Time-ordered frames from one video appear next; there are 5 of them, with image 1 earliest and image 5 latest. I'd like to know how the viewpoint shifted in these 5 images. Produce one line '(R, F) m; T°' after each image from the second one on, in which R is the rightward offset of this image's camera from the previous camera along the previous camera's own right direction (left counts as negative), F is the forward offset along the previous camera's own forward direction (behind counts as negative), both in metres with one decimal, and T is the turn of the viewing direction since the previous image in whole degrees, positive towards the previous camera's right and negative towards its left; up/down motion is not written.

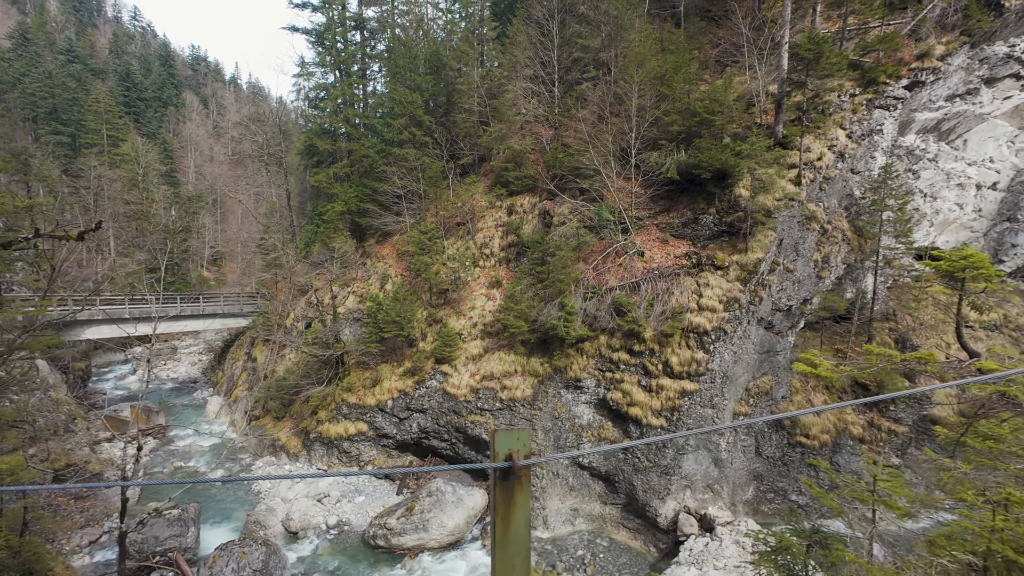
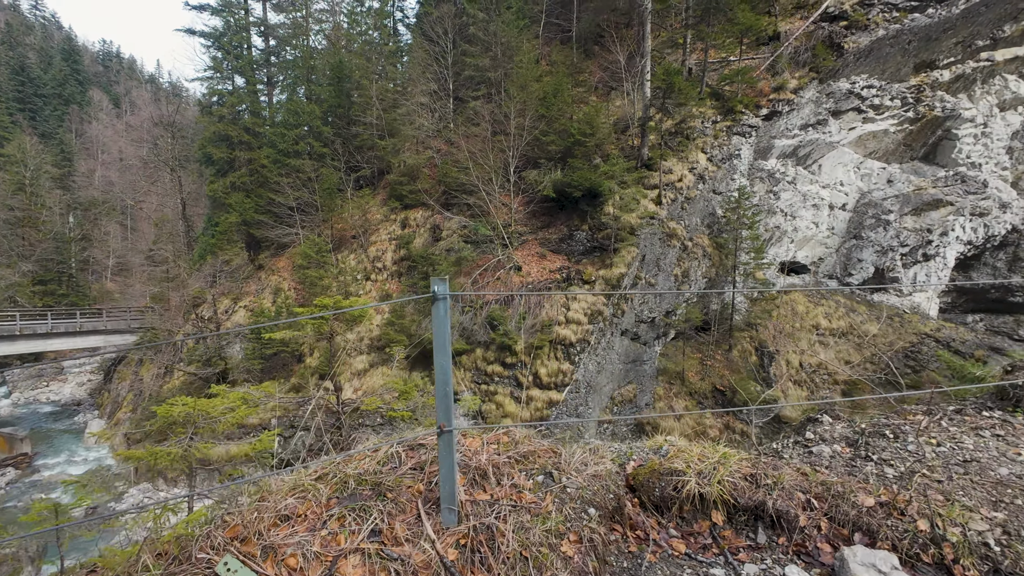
(+1.3, -0.2) m; +6°
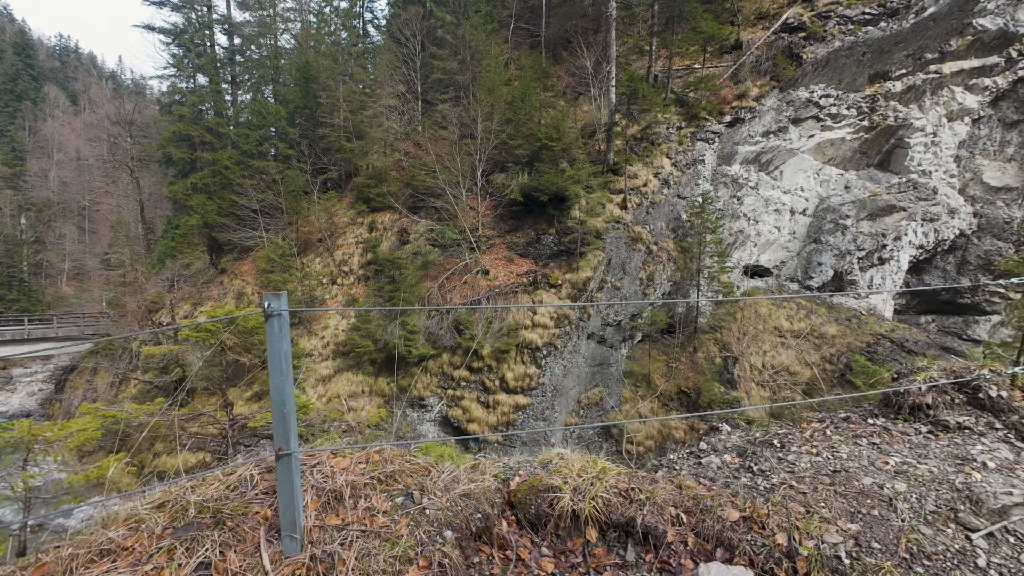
(+0.2, 0.0) m; +3°
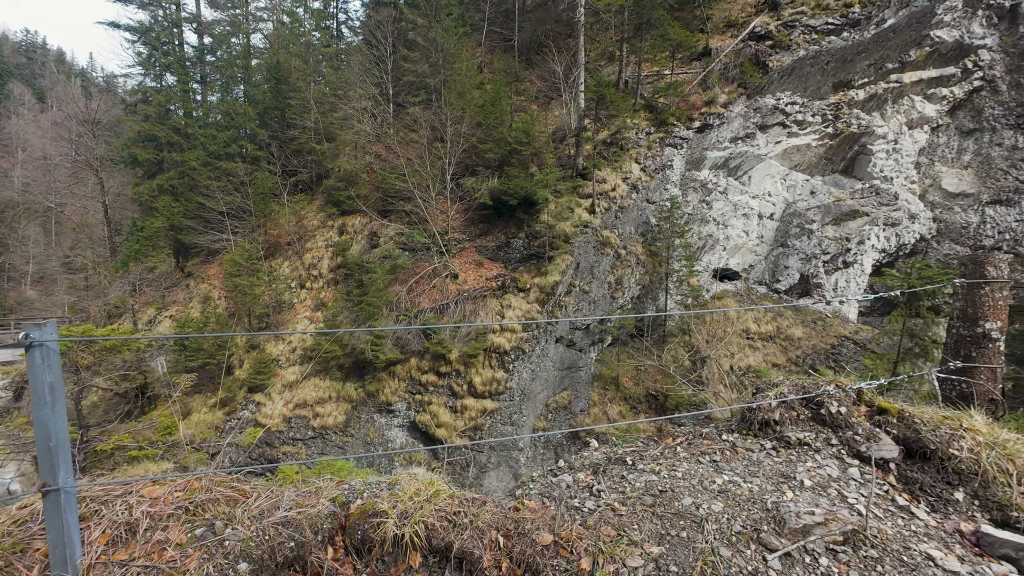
(+0.3, 0.0) m; +2°
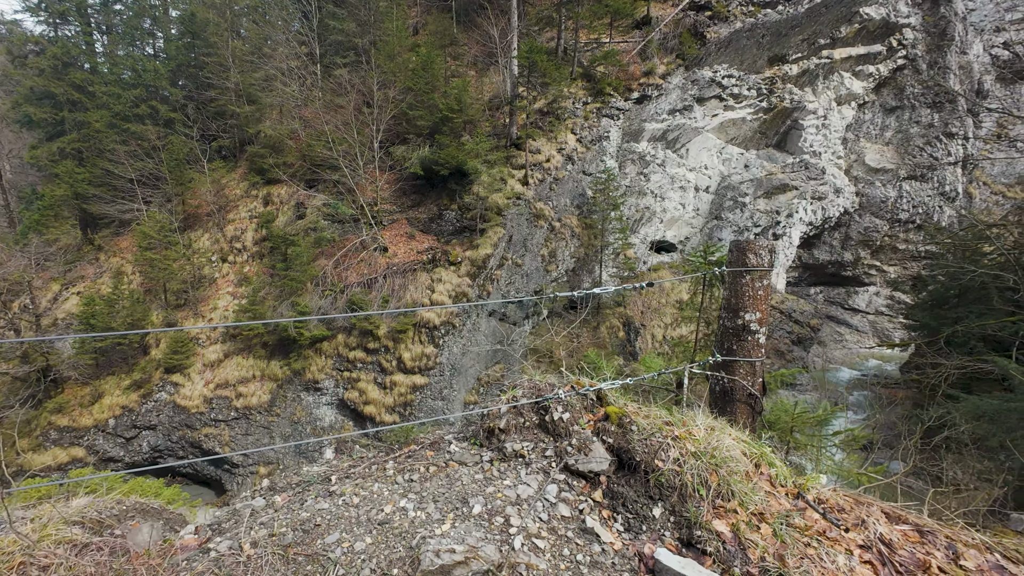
(+0.5, +0.1) m; +5°
